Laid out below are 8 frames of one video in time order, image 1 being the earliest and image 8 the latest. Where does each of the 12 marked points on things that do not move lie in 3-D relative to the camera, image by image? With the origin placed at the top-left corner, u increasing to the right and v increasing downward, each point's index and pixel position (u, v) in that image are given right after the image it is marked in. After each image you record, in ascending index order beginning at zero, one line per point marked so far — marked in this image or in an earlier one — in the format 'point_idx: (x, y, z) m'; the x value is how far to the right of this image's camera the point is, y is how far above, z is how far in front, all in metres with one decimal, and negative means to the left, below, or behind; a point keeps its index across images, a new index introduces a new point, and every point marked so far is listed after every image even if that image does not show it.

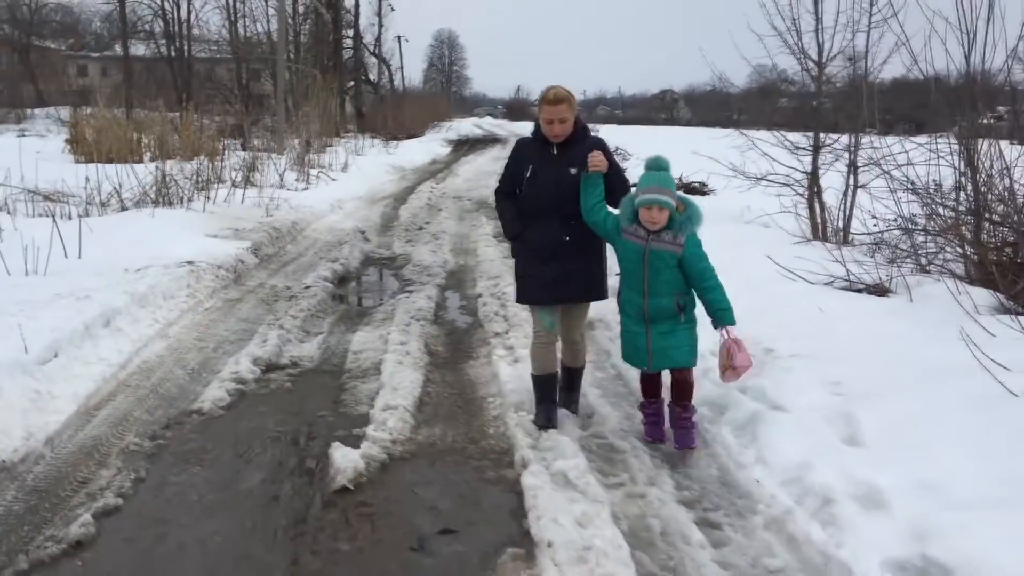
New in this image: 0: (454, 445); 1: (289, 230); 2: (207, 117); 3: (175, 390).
0: (-0.2, -0.5, +3.2) m
1: (-1.8, +0.5, +7.7) m
2: (-4.8, +2.6, +14.6) m
3: (-1.3, -0.4, +3.7) m
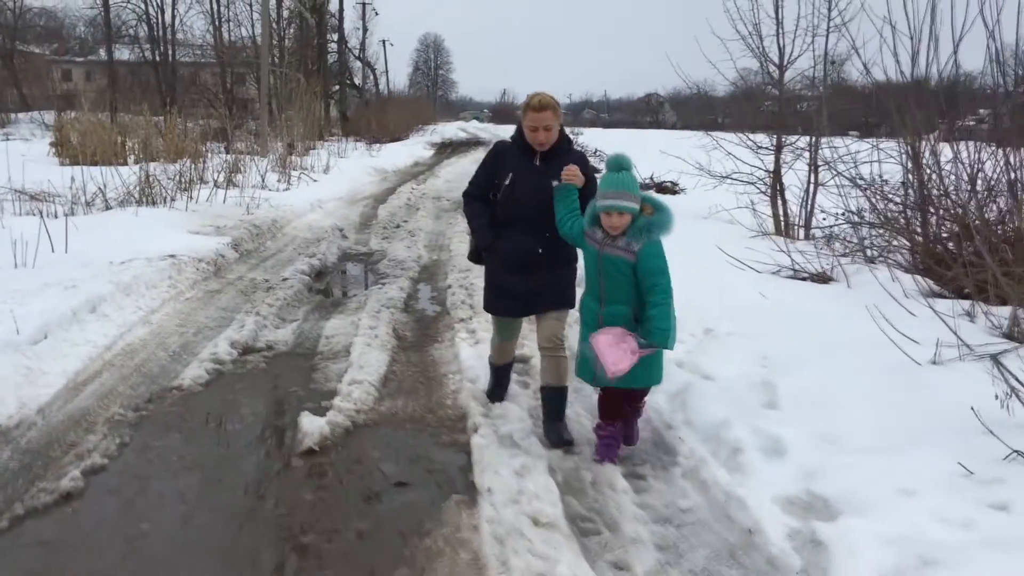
0: (-0.4, -0.5, +3.5) m
1: (-2.1, +0.5, +7.9) m
2: (-5.1, +2.6, +14.8) m
3: (-1.5, -0.3, +3.9) m
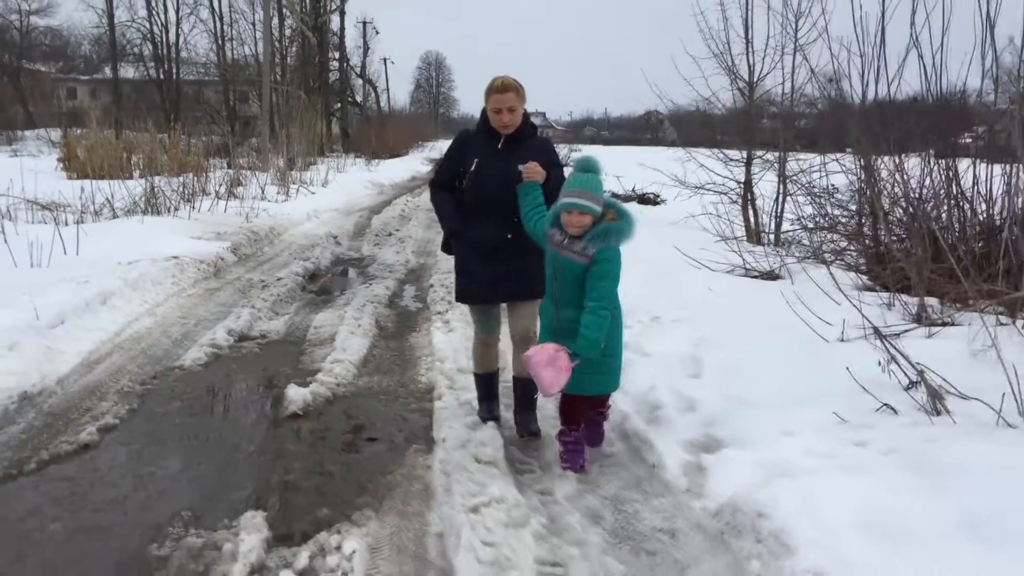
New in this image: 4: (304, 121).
0: (-0.5, -0.4, +3.9) m
1: (-2.2, +0.5, +8.4) m
2: (-5.2, +2.5, +15.4) m
3: (-1.6, -0.3, +4.4) m
4: (-3.9, +3.1, +17.5) m
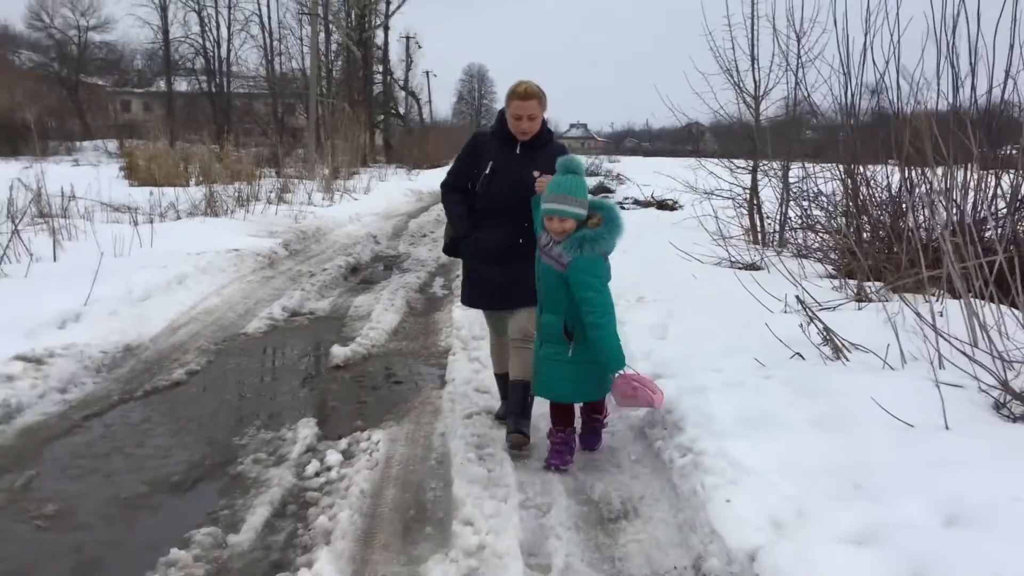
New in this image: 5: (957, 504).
0: (-0.5, -0.3, +4.8) m
1: (-2.0, +0.5, +9.4) m
2: (-4.7, +2.5, +16.5) m
3: (-1.6, -0.2, +5.3) m
4: (-3.2, +3.1, +18.5) m
5: (+1.0, -0.5, +2.2) m
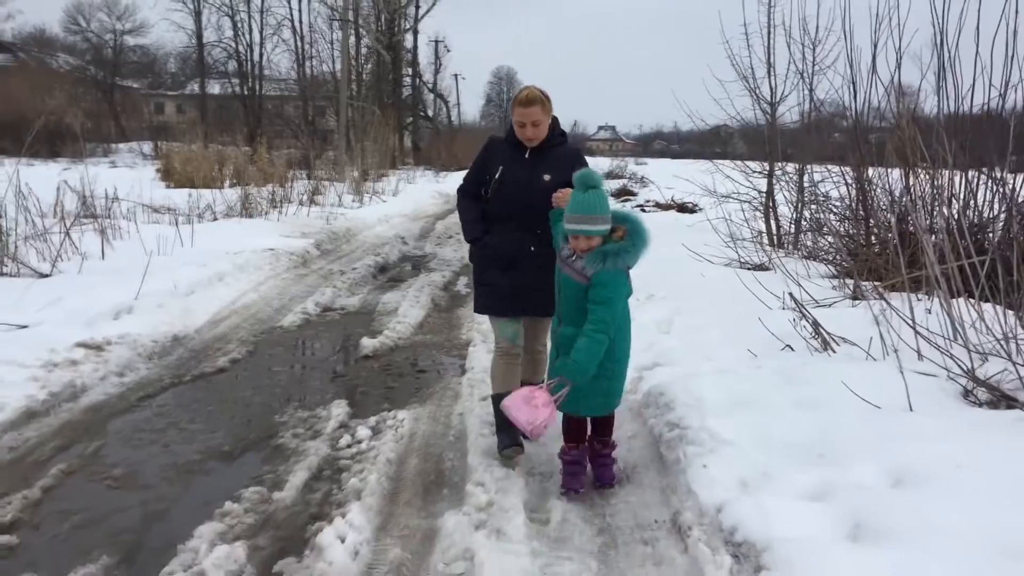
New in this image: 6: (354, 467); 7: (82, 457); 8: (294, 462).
0: (-0.4, -0.3, +5.2) m
1: (-1.8, +0.6, +9.8) m
2: (-4.2, +2.5, +17.0) m
3: (-1.5, -0.2, +5.7) m
4: (-2.7, +3.1, +19.0) m
5: (+1.1, -0.5, +2.5) m
6: (-0.5, -0.6, +3.0) m
7: (-1.4, -0.6, +3.2) m
8: (-0.7, -0.6, +3.1) m
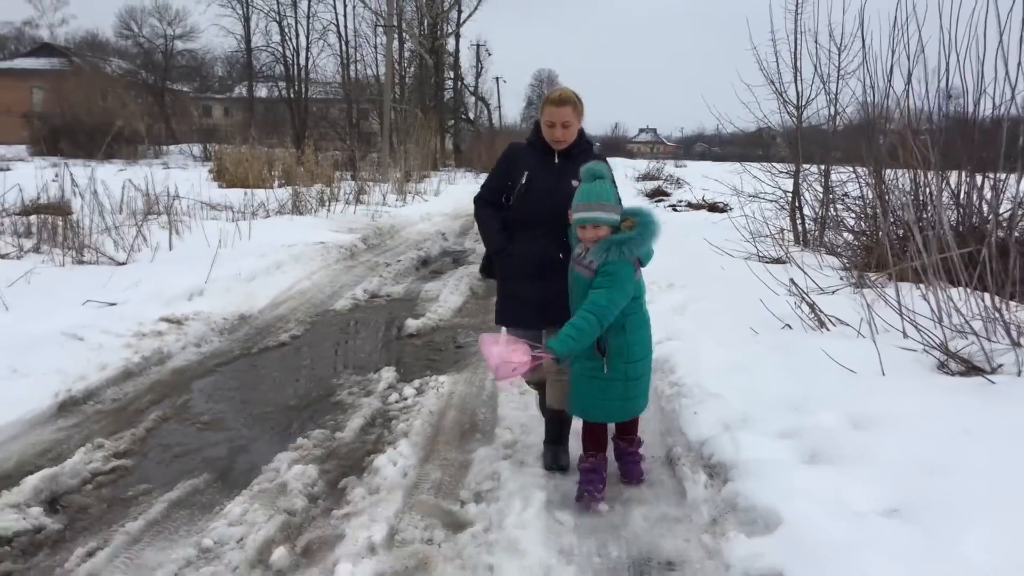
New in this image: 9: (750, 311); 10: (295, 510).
0: (-0.2, -0.2, +5.7) m
1: (-1.4, +0.6, +10.4) m
2: (-3.5, +2.6, +17.7) m
3: (-1.3, -0.1, +6.3) m
4: (-1.9, +3.1, +19.6) m
5: (+1.1, -0.4, +3.0) m
6: (-0.4, -0.5, +3.5) m
7: (-1.3, -0.5, +3.7) m
8: (-0.6, -0.5, +3.6) m
9: (+1.2, -0.1, +4.9) m
10: (-0.6, -0.6, +2.5) m
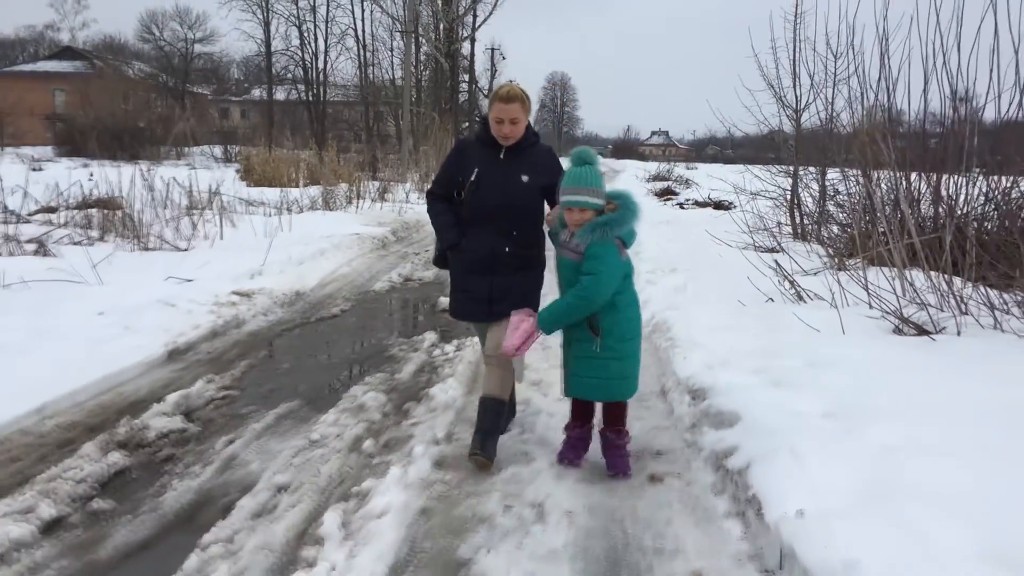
0: (-0.1, -0.1, +6.5) m
1: (-1.2, +0.7, +11.2) m
2: (-3.2, +2.7, +18.5) m
3: (-1.1, 0.0, +7.1) m
4: (-1.6, +3.2, +20.4) m
5: (+1.2, -0.3, +3.8) m
6: (-0.3, -0.4, +4.3) m
7: (-1.2, -0.3, +4.5) m
8: (-0.5, -0.4, +4.4) m
9: (+1.4, 0.0, +5.7) m
10: (-0.5, -0.5, +3.3) m
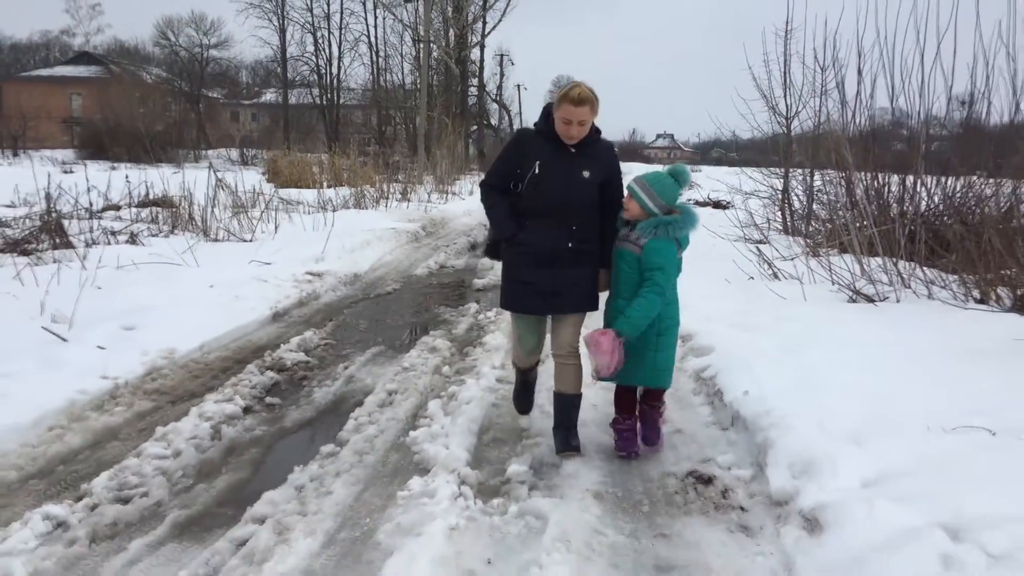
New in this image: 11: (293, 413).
0: (+0.1, 0.0, +7.6) m
1: (-0.9, +0.9, +12.3) m
2: (-3.0, +2.8, +19.7) m
3: (-0.9, +0.2, +8.3) m
4: (-1.3, +3.3, +21.6) m
5: (+1.4, -0.2, +4.9) m
6: (-0.1, -0.2, +5.5) m
7: (-1.1, -0.2, +5.7) m
8: (-0.3, -0.2, +5.5) m
9: (+1.6, +0.1, +6.8) m
10: (-0.3, -0.3, +4.5) m
11: (-0.8, -0.5, +3.6) m
